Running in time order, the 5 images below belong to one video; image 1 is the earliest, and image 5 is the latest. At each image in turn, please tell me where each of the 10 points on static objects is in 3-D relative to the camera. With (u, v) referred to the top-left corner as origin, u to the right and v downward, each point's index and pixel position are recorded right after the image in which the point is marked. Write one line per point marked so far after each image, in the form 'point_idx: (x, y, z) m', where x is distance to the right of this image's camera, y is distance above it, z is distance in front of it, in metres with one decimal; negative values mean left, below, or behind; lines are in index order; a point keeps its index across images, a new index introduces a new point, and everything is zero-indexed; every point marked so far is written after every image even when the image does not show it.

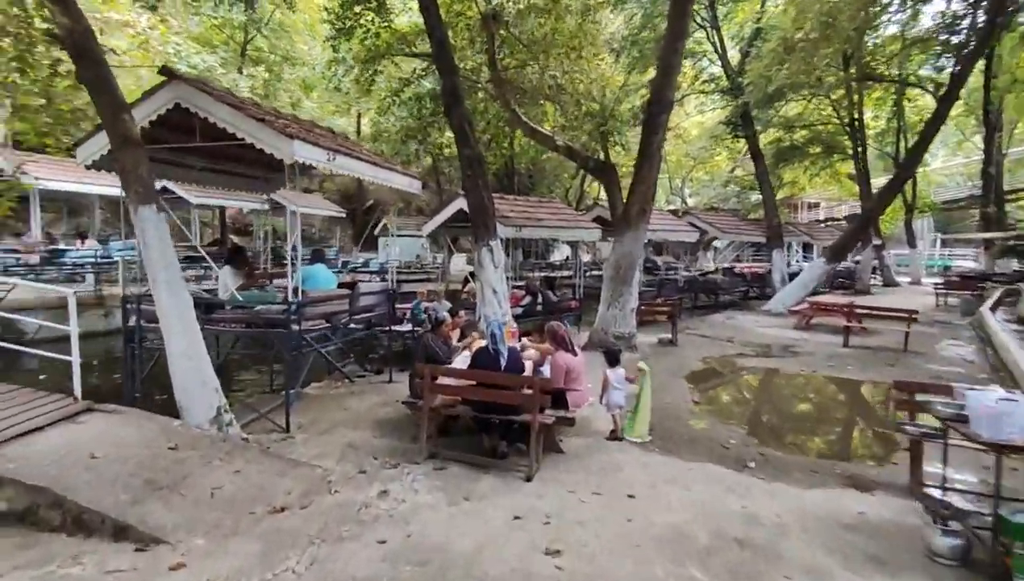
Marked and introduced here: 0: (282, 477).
0: (-1.7, -1.4, +4.1) m
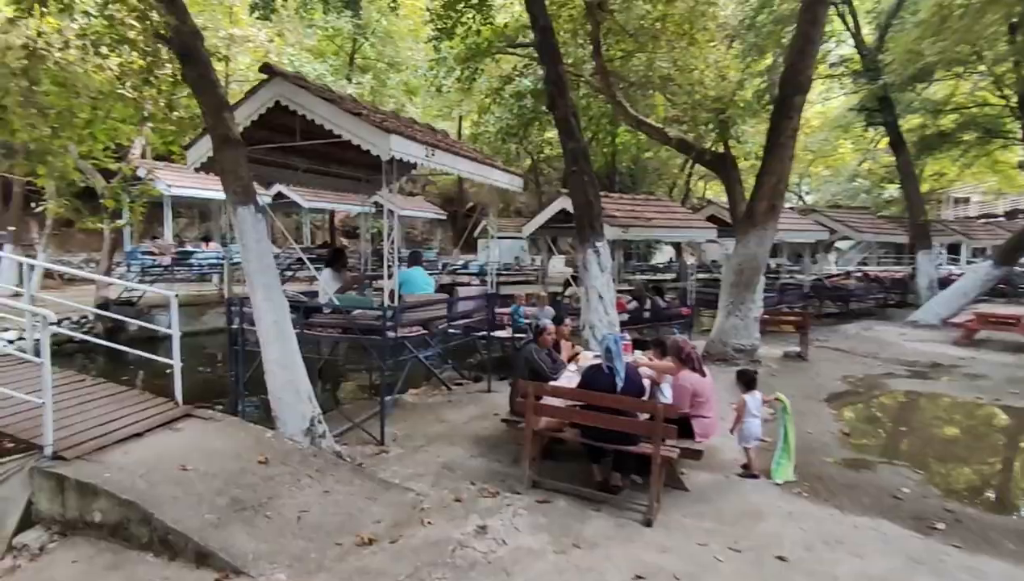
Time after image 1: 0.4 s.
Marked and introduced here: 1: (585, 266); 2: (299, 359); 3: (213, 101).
0: (-0.9, -1.4, +3.8) m
1: (+1.0, +0.3, +7.4) m
2: (-1.8, -0.6, +4.7) m
3: (-2.5, +1.6, +4.7) m
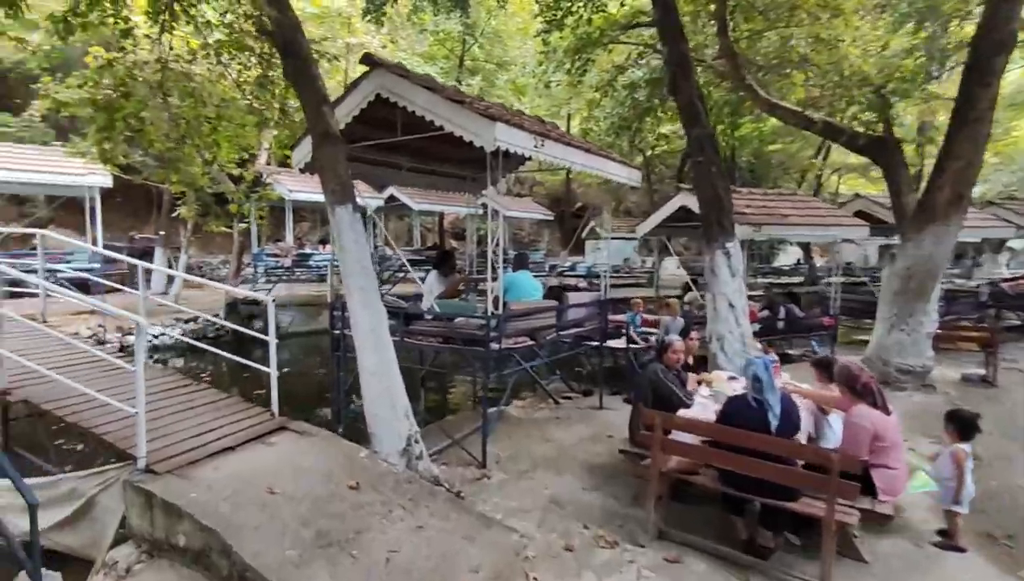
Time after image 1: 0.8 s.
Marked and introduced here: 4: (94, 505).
0: (-0.2, -1.5, +3.3) m
1: (+2.3, +0.2, +6.5) m
2: (-0.9, -0.6, +4.3) m
3: (-1.6, +1.5, +4.4) m
4: (-2.7, -1.4, +3.7) m
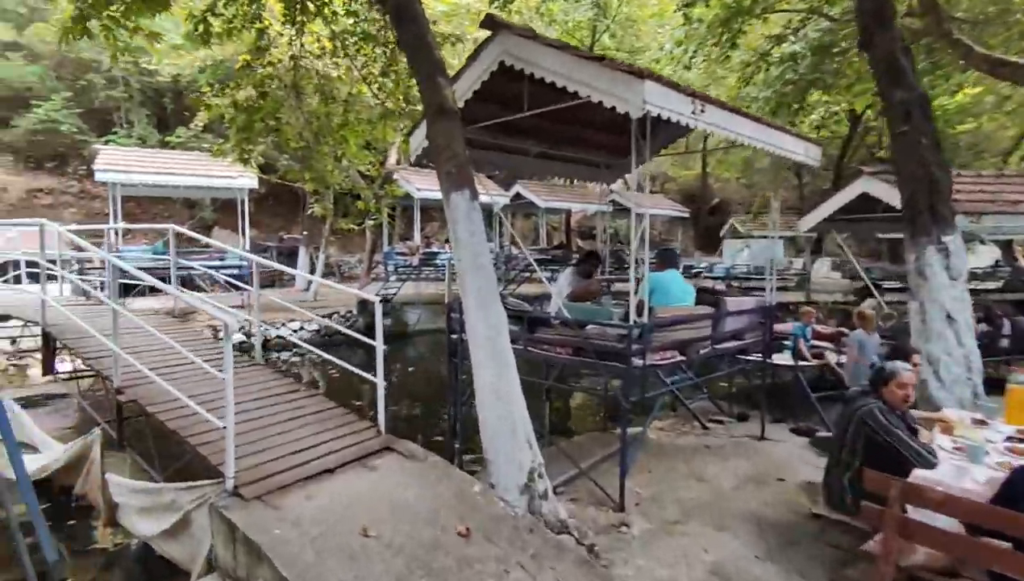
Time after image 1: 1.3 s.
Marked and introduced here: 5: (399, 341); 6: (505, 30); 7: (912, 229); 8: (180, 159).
0: (+0.4, -1.5, +2.4) m
1: (+3.6, +0.2, +5.0) m
2: (0.0, -0.6, +3.6) m
3: (-0.6, +1.5, +3.8) m
4: (-1.9, -1.4, +3.4) m
5: (-2.9, -1.3, +14.5) m
6: (0.0, +1.8, +4.0) m
7: (+3.6, +0.6, +5.1) m
8: (-7.5, +3.0, +12.8) m
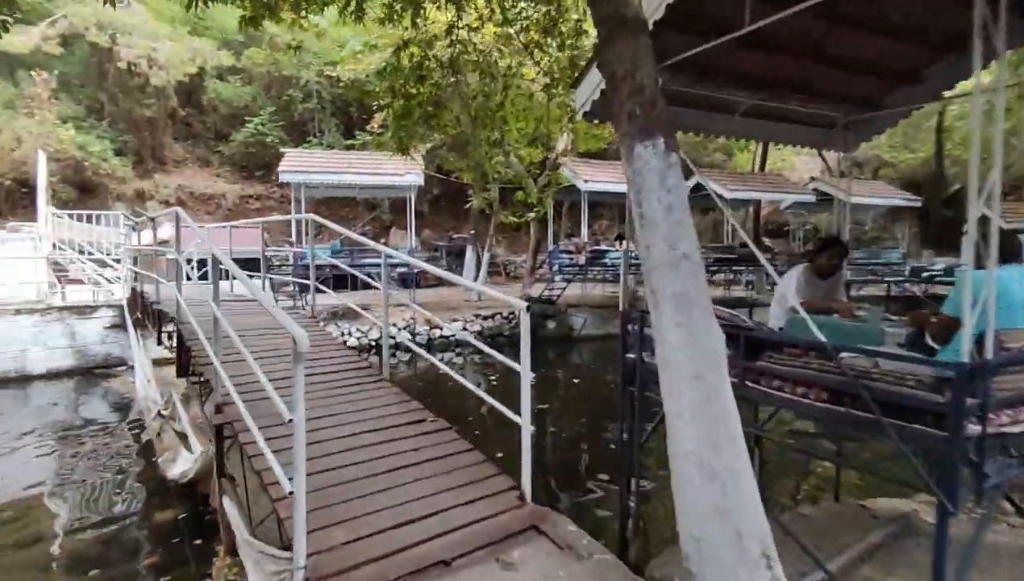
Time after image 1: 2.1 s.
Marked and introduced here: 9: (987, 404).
0: (+0.9, -1.5, +0.9) m
1: (+4.7, +0.1, +2.5) m
2: (+0.9, -0.6, +2.2) m
3: (+0.4, +1.5, +2.6) m
4: (-1.1, -1.4, +2.5) m
5: (+1.2, -1.3, +13.5) m
6: (+1.0, +1.8, +2.6) m
7: (+4.7, +0.5, +2.6) m
8: (-3.6, +3.0, +13.1) m
9: (+1.8, -0.4, +2.1) m
